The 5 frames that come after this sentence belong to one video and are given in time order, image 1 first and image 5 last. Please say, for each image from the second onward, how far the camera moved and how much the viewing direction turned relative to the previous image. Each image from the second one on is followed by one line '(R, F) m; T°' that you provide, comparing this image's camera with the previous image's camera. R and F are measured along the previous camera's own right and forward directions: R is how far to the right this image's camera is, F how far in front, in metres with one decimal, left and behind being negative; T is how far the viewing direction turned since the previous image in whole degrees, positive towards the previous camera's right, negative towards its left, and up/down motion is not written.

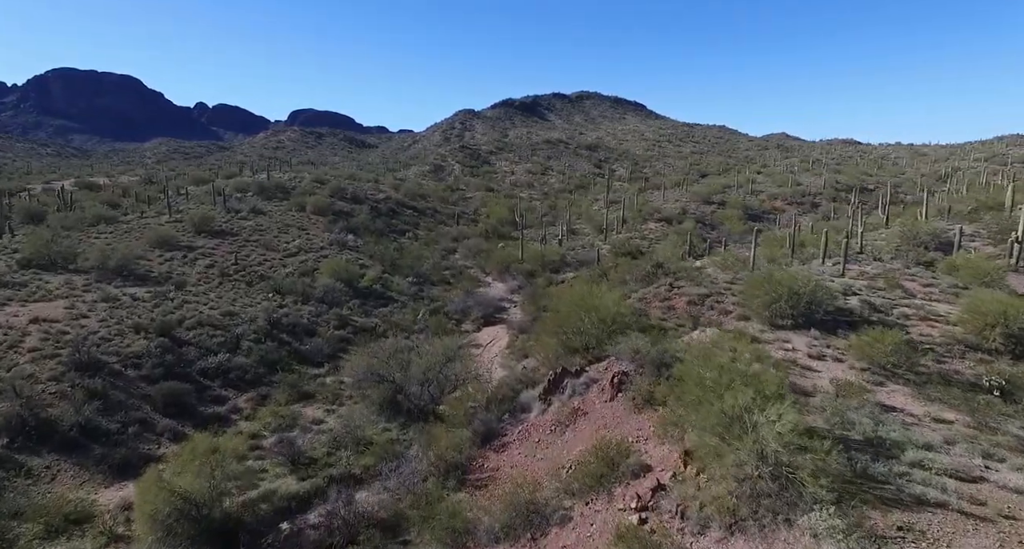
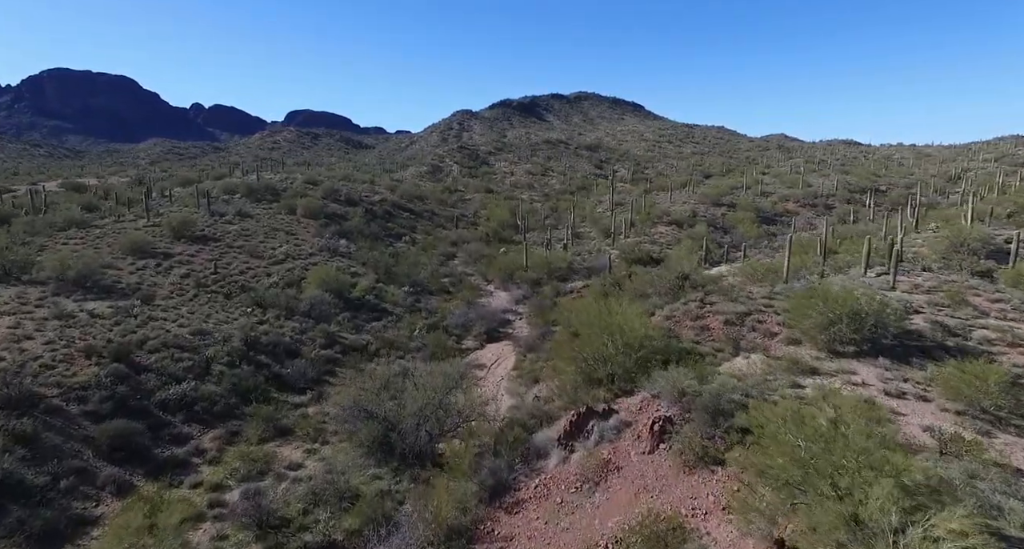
(-0.3, +2.5) m; 0°
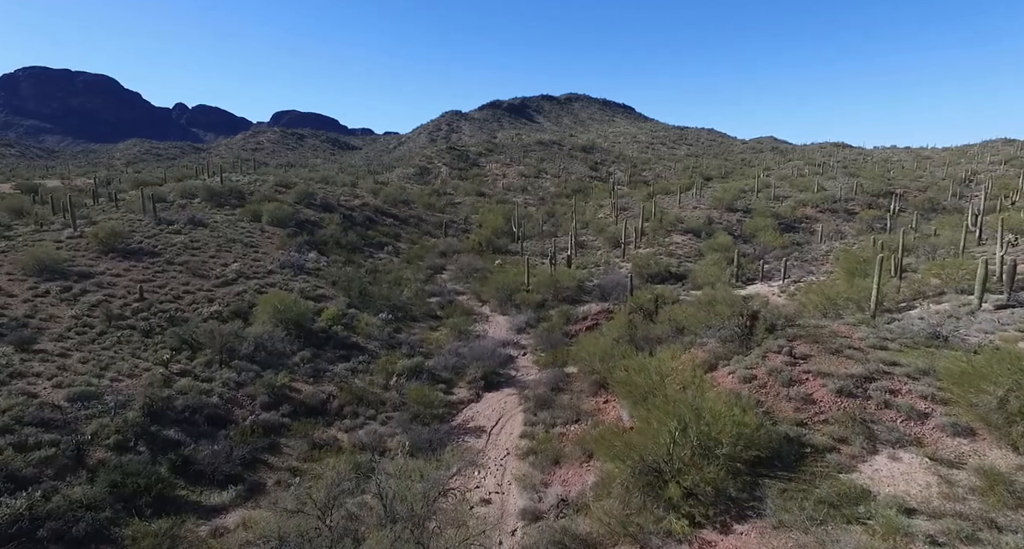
(-0.4, +5.4) m; +1°
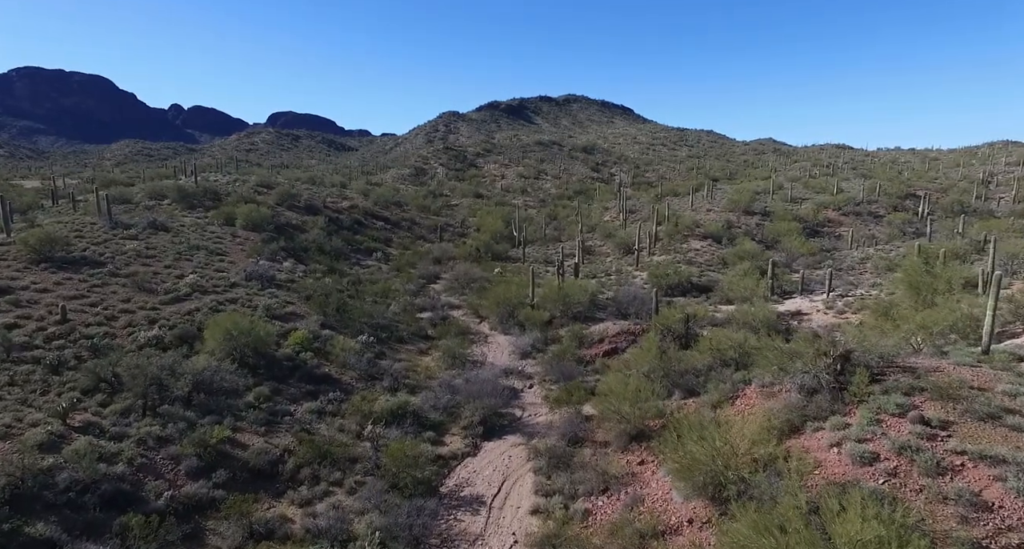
(-0.2, +3.9) m; 0°
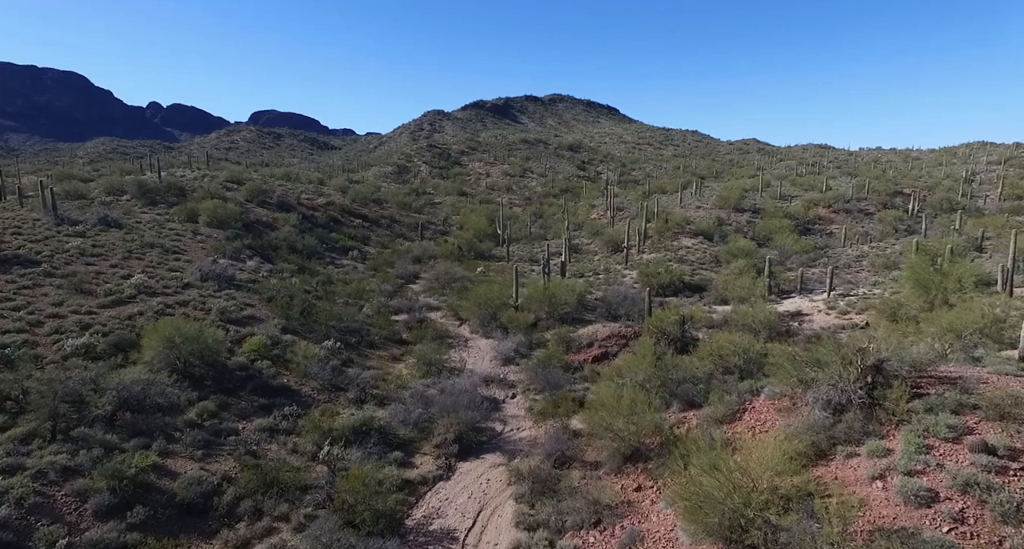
(+0.2, +1.8) m; +1°
